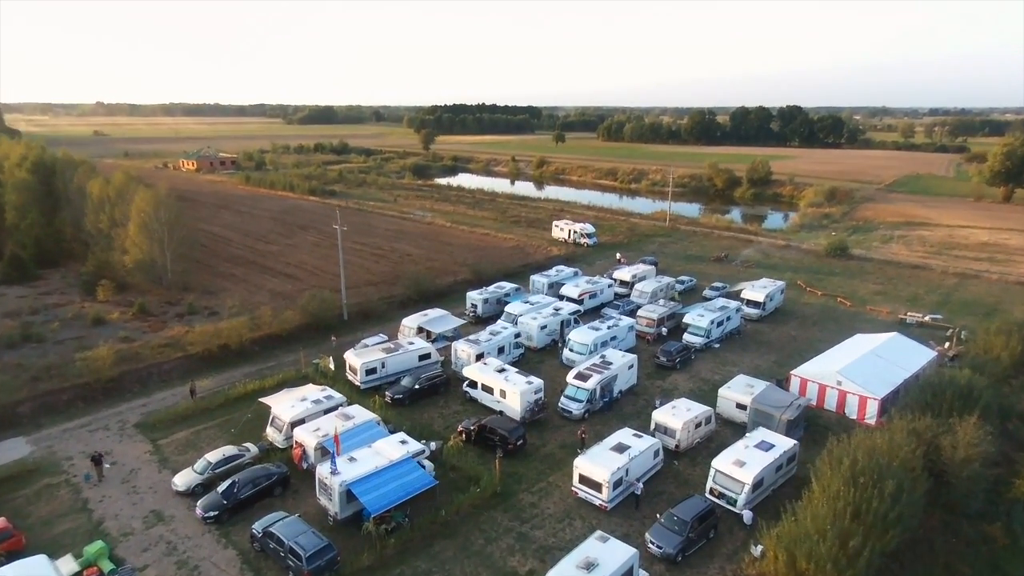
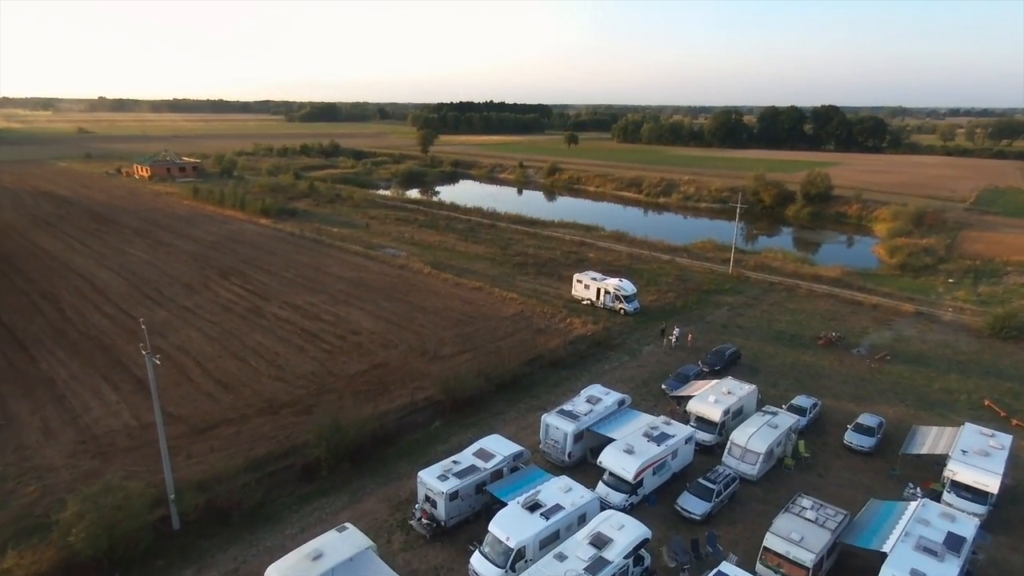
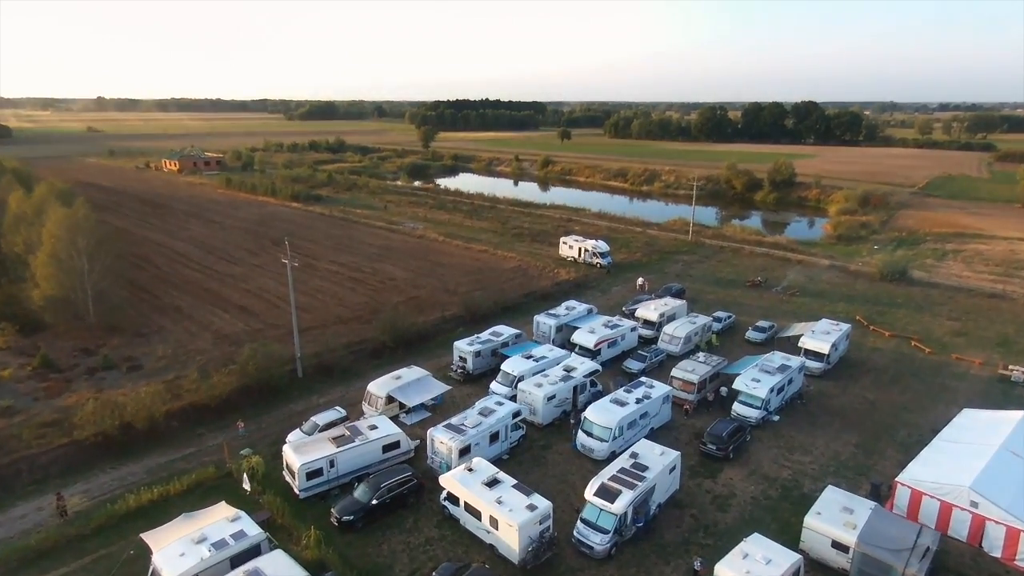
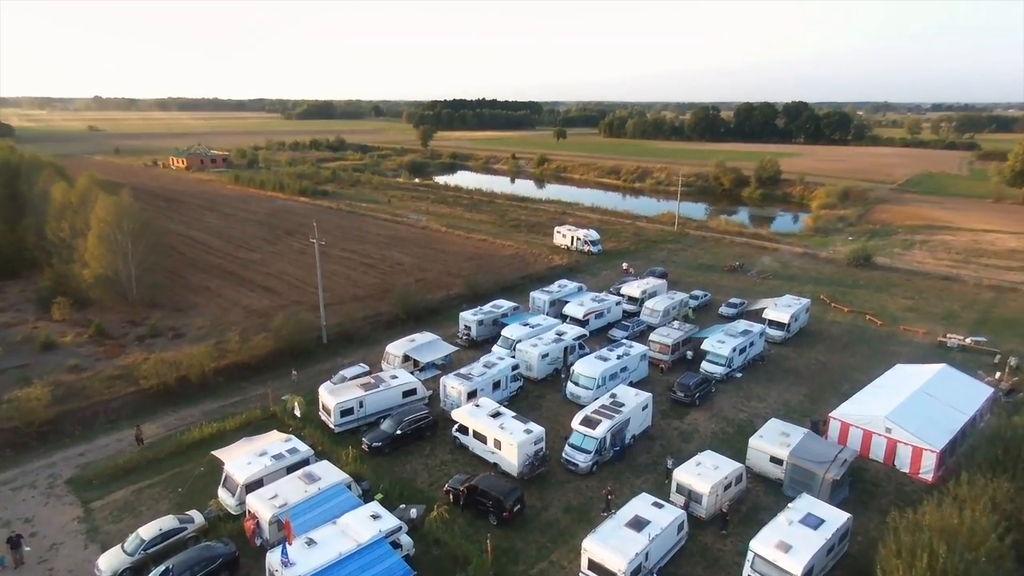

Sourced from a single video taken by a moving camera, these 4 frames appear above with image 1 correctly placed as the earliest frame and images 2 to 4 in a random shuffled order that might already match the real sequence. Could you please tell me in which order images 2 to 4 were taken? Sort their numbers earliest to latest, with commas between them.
4, 3, 2
